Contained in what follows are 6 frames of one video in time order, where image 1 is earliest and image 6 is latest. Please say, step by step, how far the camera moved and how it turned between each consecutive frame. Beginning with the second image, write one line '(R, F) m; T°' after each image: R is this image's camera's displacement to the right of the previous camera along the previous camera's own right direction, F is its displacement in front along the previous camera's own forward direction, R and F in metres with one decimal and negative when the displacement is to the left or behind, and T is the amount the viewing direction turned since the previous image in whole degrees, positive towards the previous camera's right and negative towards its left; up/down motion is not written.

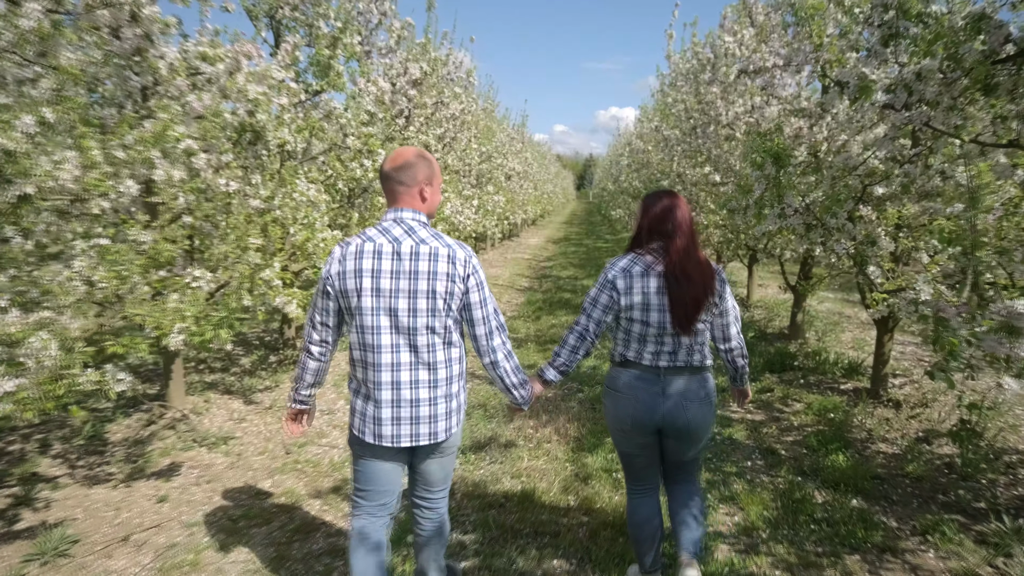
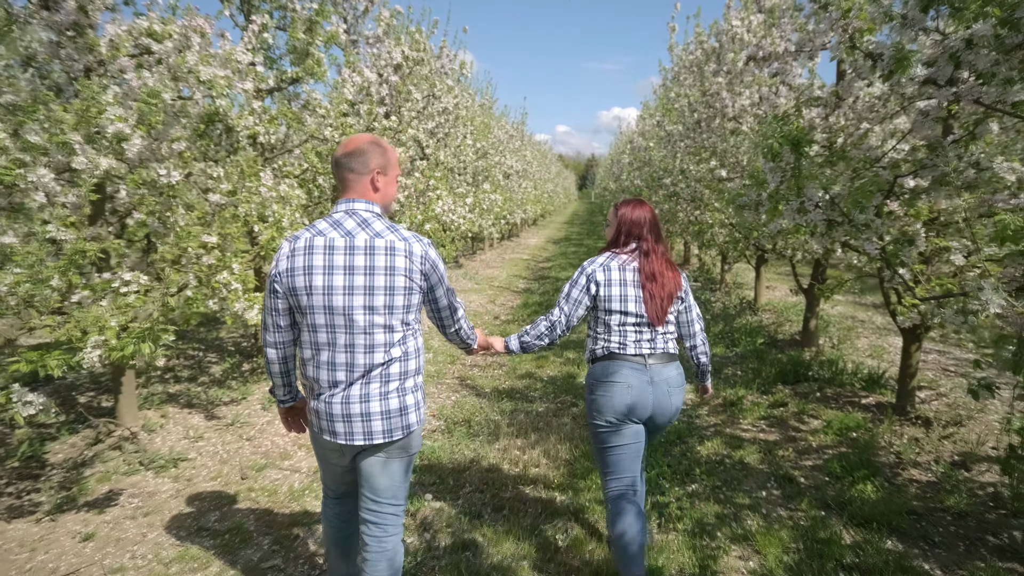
(+0.1, +0.5) m; 0°
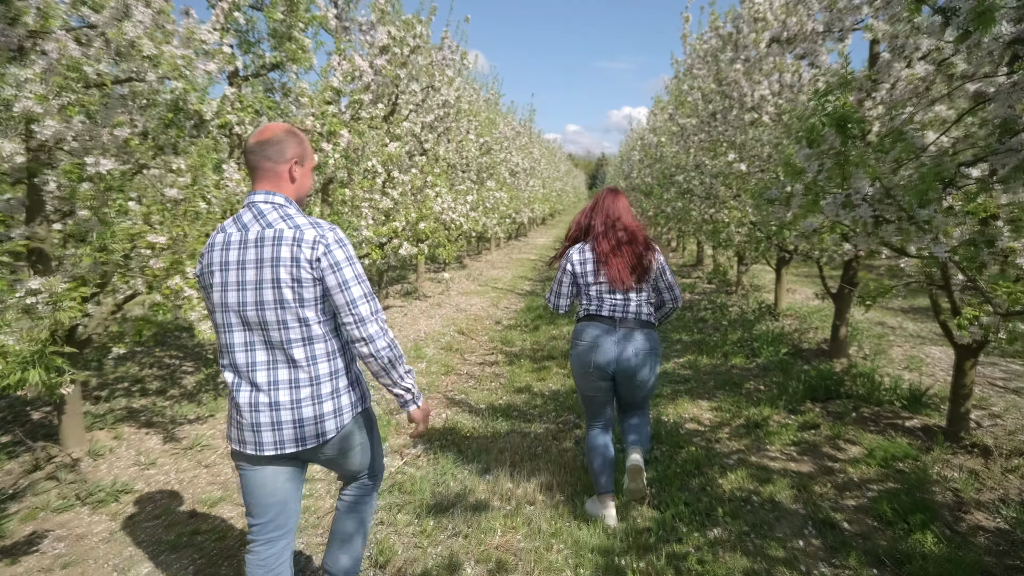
(+0.1, +0.6) m; -1°
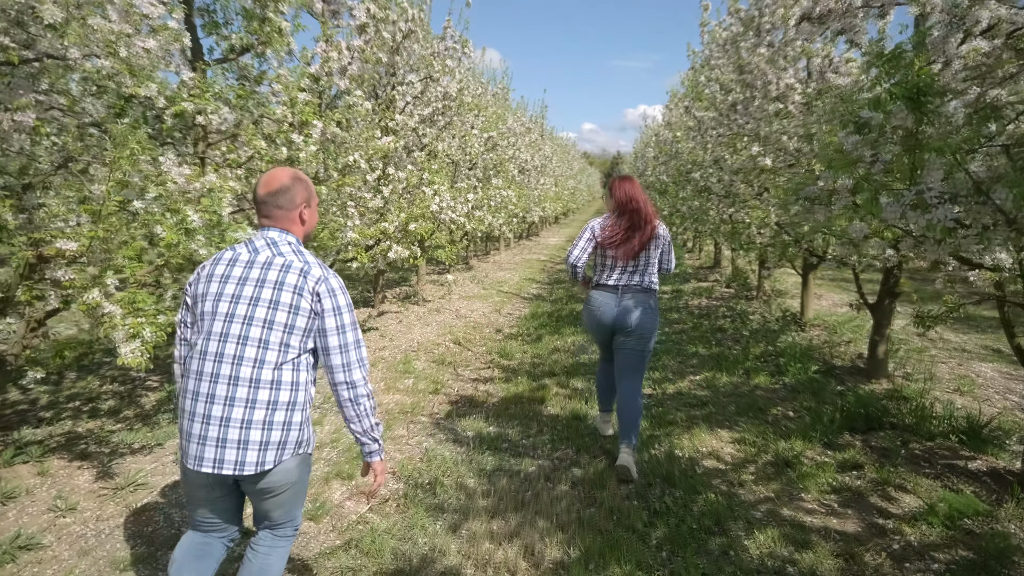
(+0.1, +0.7) m; -1°
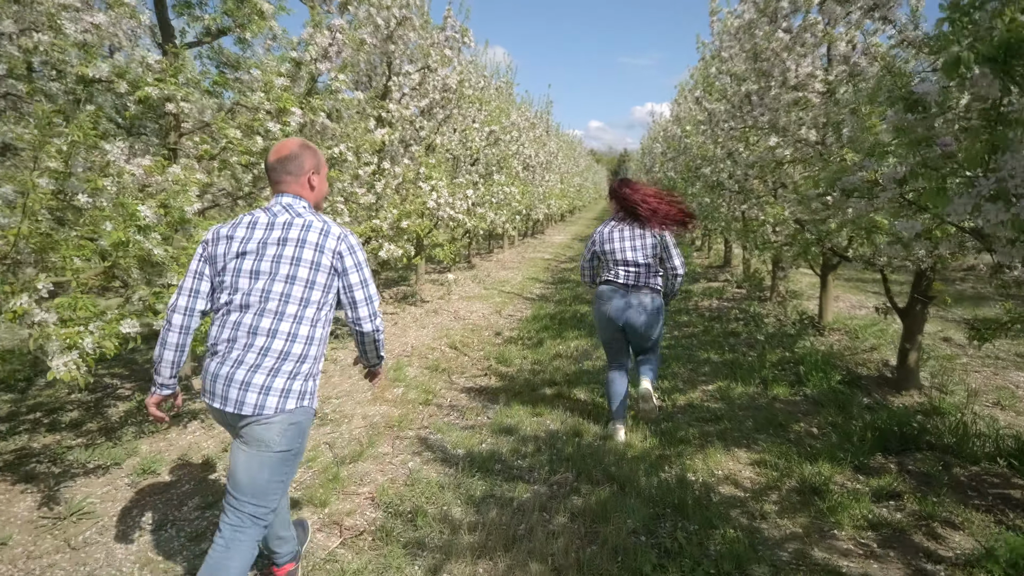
(+0.1, +0.4) m; -1°
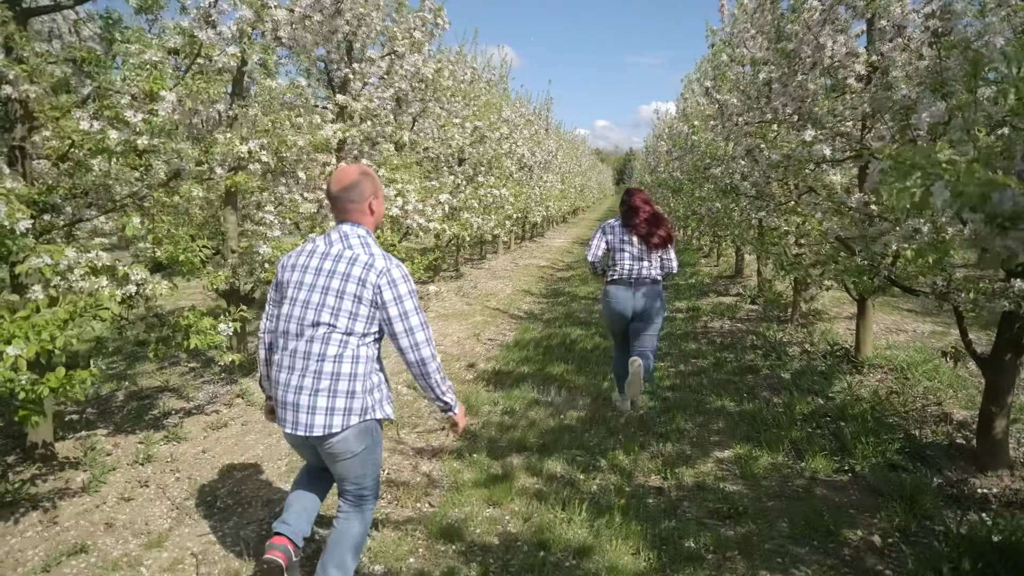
(+0.3, +1.2) m; 0°
